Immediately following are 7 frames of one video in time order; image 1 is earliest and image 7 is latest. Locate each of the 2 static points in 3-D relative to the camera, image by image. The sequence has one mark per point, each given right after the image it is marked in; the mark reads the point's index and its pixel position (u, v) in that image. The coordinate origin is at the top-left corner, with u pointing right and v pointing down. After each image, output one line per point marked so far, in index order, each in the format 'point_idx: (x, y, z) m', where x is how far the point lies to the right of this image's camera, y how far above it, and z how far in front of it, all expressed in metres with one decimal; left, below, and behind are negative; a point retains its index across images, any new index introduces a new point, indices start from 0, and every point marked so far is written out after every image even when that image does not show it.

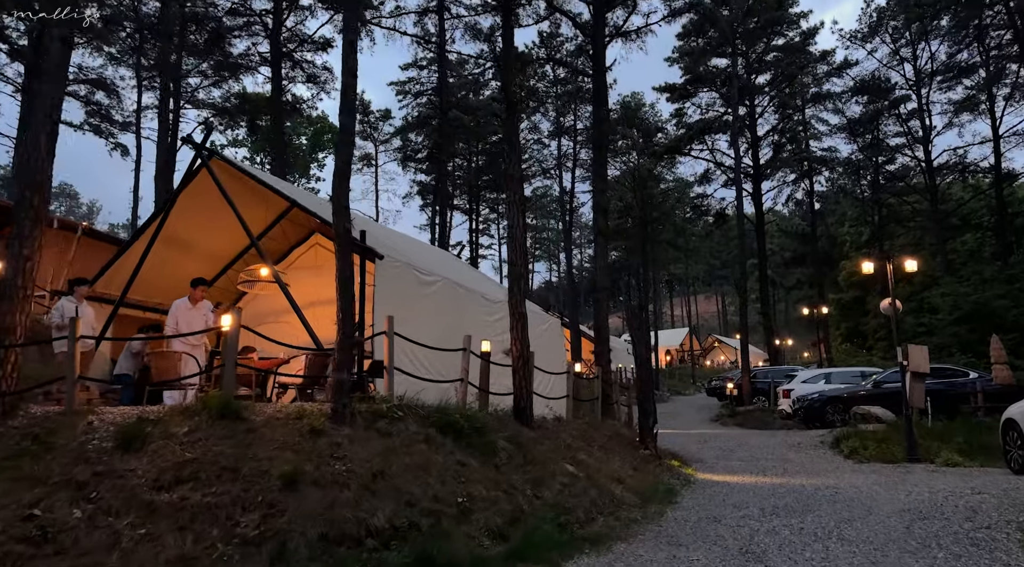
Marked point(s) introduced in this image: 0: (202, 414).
0: (-2.9, -1.2, +7.7) m
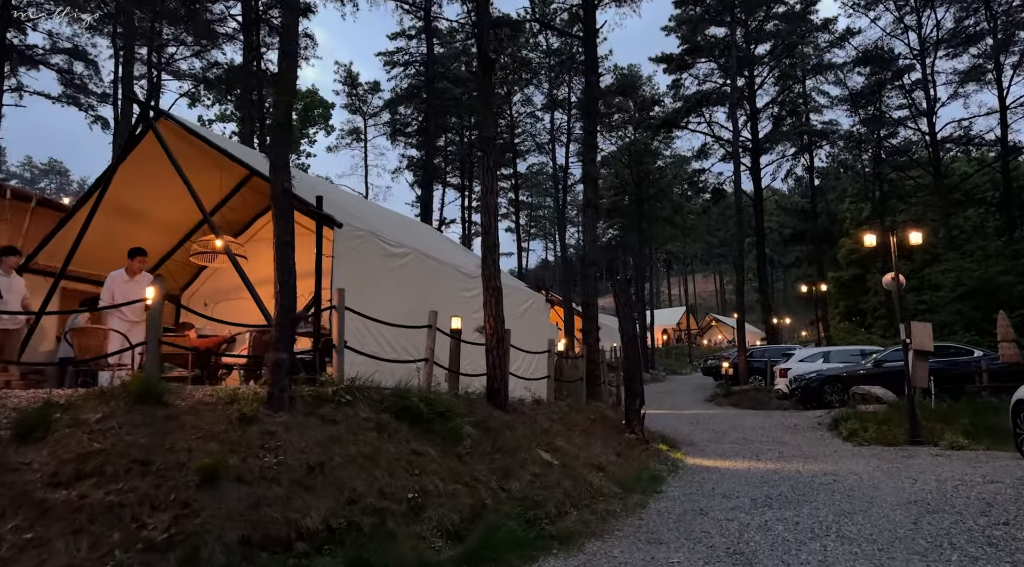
0: (-3.3, -1.0, +6.8) m
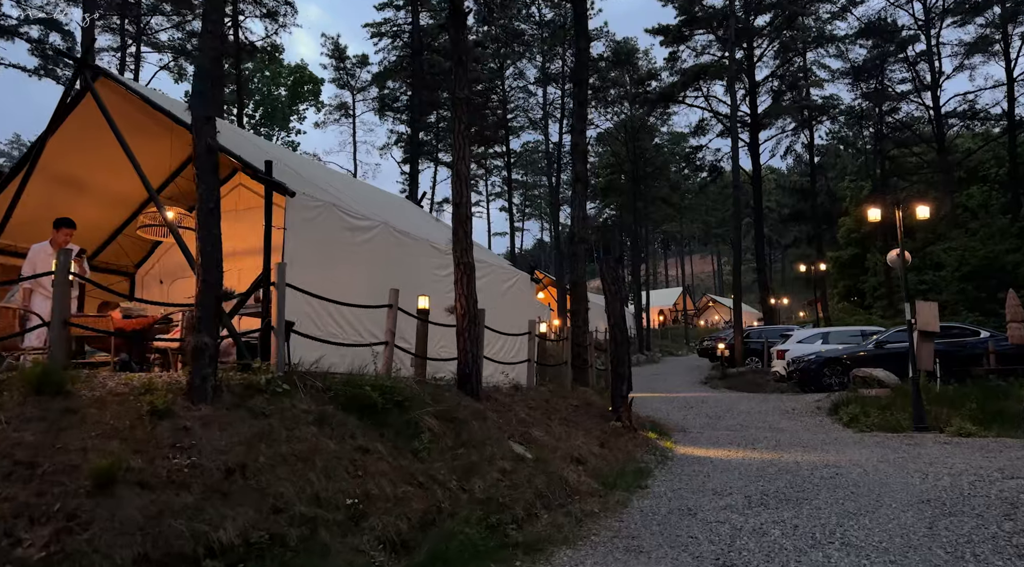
0: (-3.6, -0.8, +5.9) m
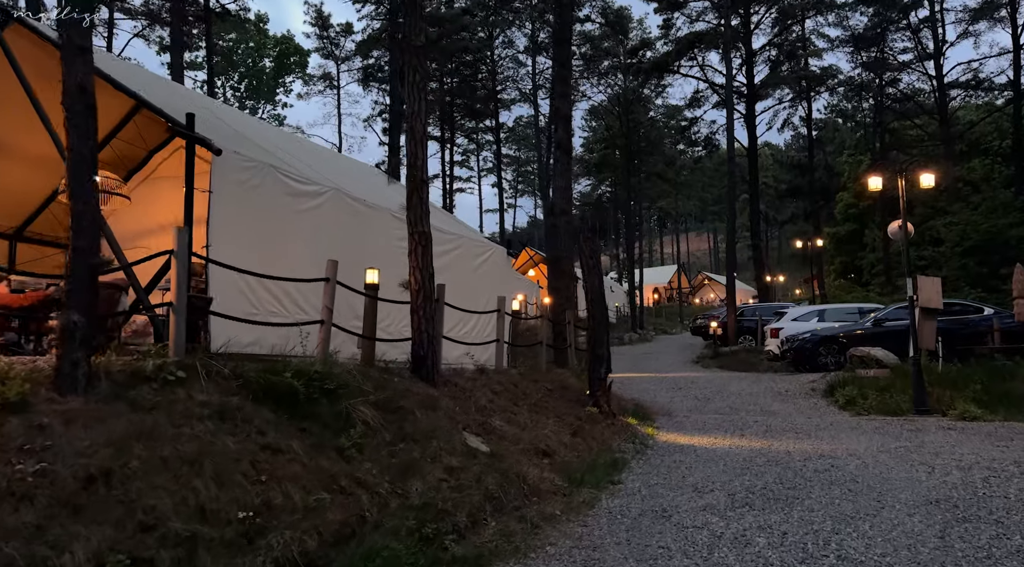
0: (-4.0, -0.6, +4.8) m
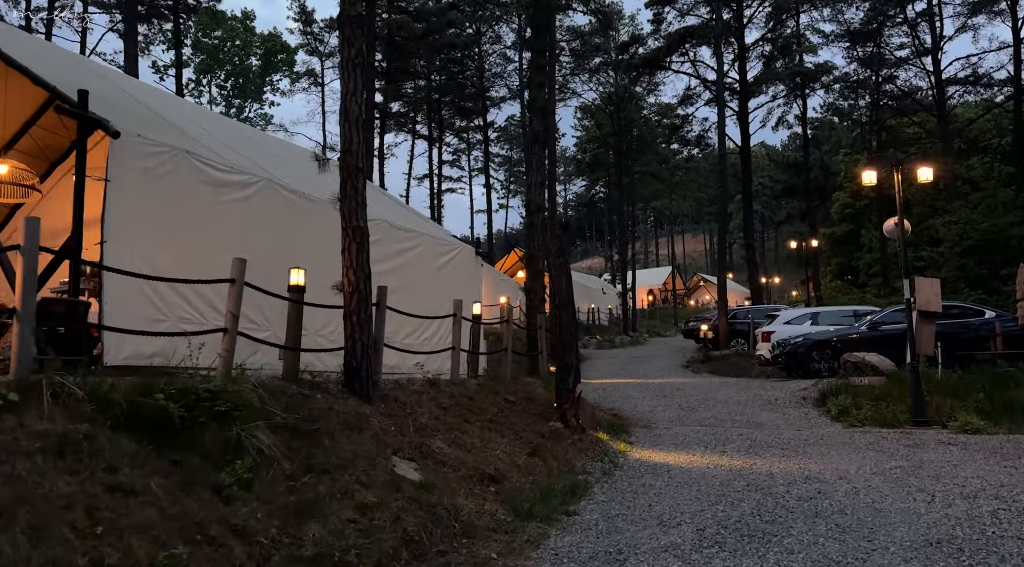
0: (-4.5, -0.6, +3.8) m
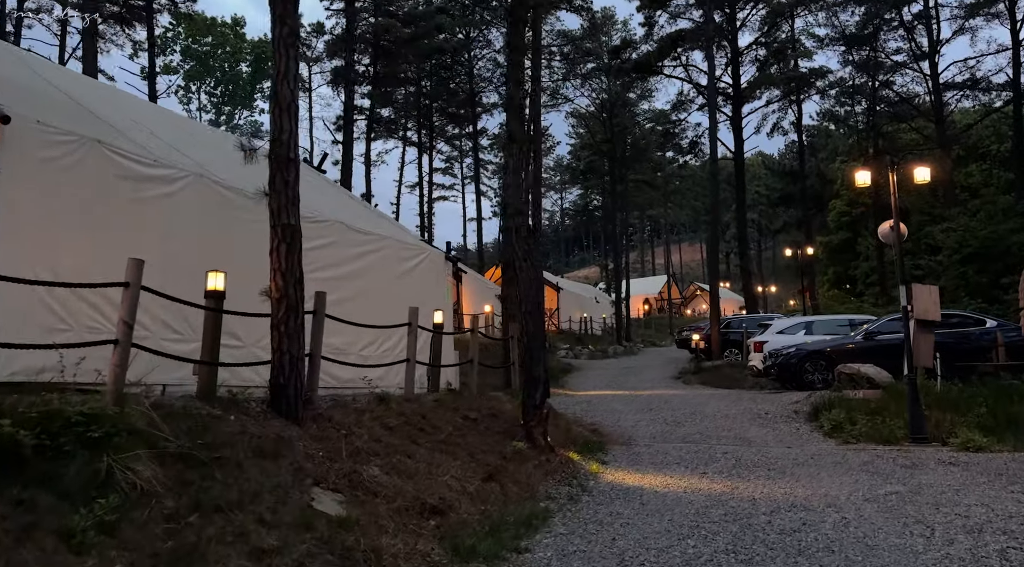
0: (-4.9, -0.6, +3.0) m
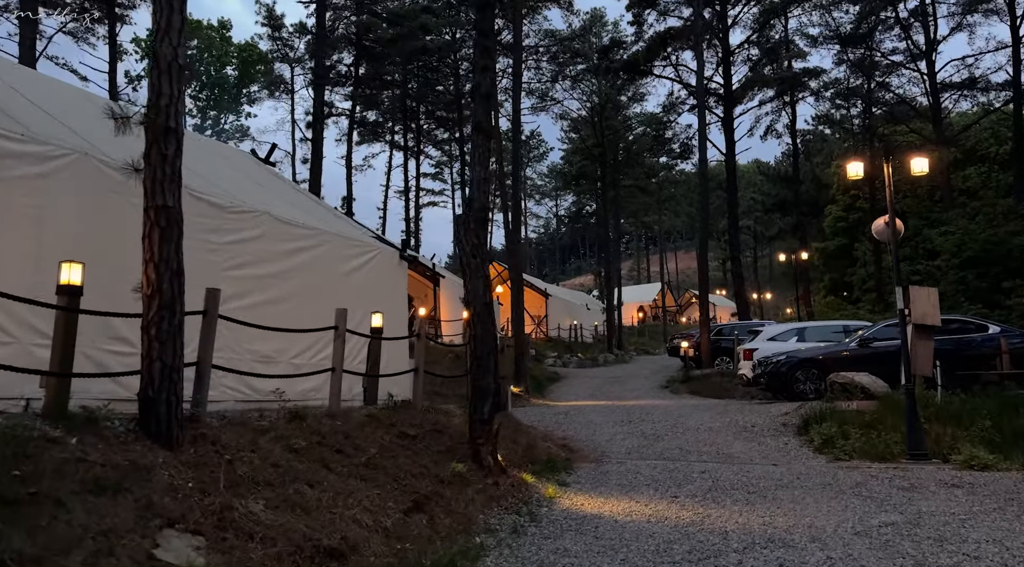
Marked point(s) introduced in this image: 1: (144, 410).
0: (-5.5, -0.5, +1.9) m
1: (-2.5, -0.9, +5.7) m
